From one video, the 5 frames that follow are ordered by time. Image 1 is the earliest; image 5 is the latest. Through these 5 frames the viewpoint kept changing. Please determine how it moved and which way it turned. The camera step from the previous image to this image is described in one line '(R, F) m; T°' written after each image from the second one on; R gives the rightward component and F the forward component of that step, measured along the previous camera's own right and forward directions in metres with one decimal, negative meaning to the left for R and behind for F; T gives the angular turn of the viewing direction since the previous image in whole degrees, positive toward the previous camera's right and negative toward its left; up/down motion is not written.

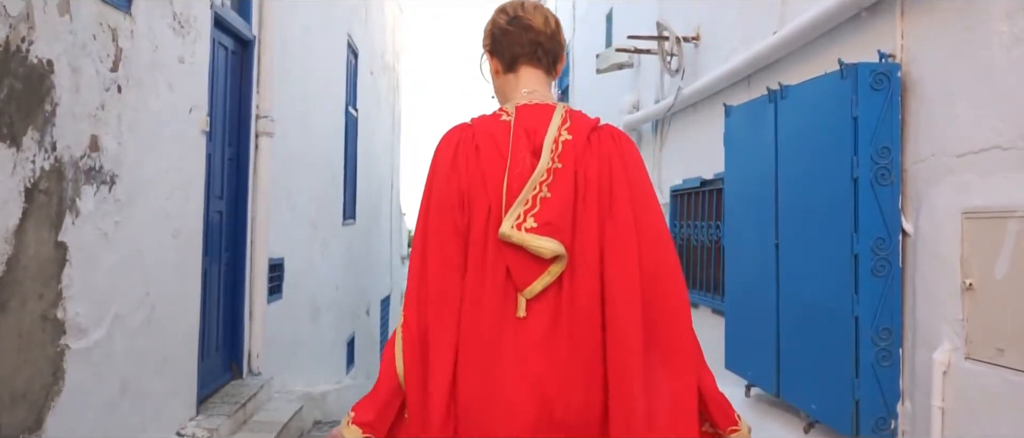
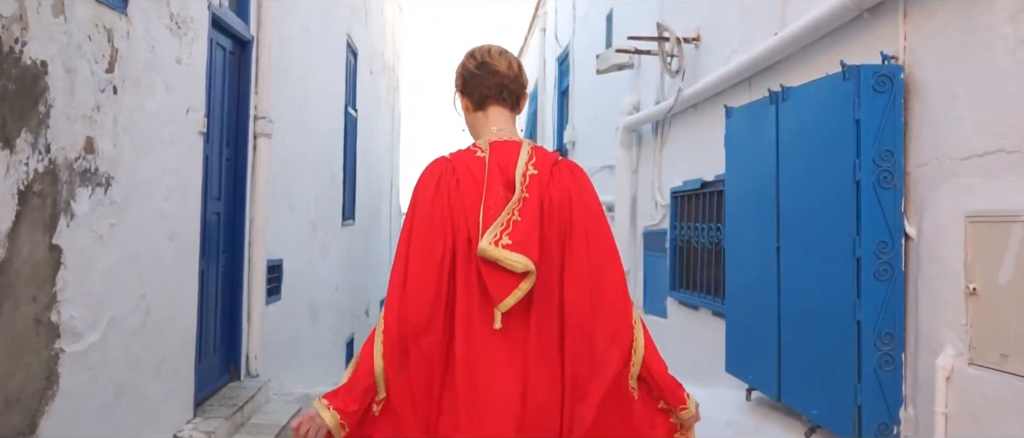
(0.0, 0.0) m; 0°
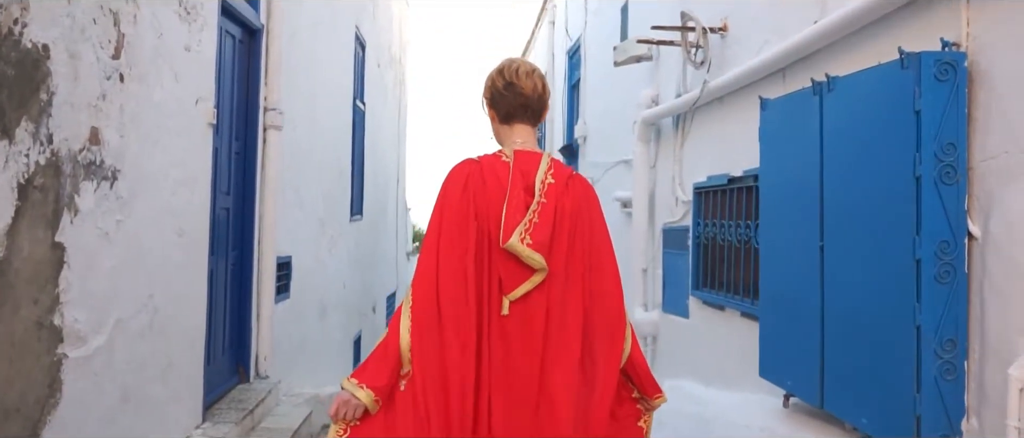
(-0.1, +0.2) m; 0°
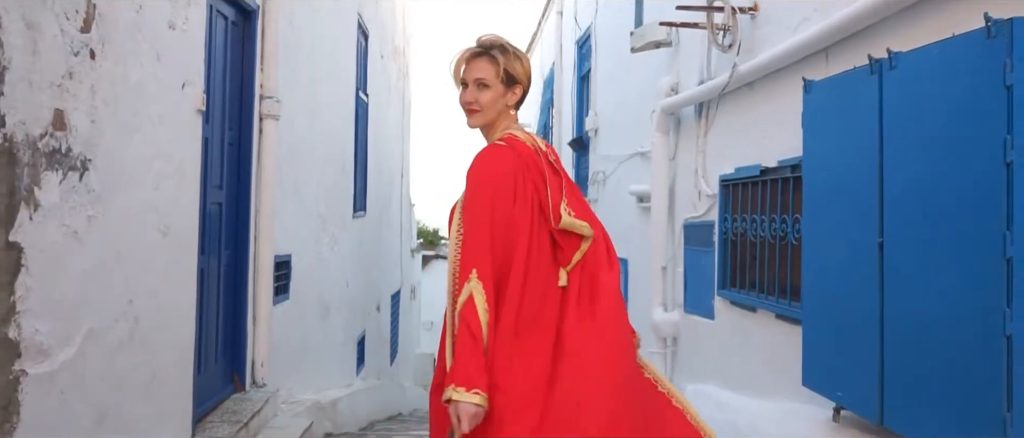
(-0.1, +0.3) m; 0°
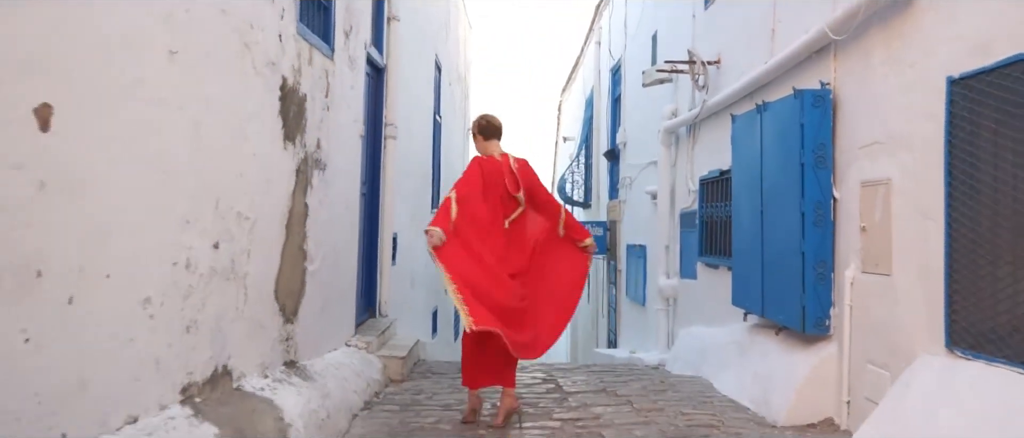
(+0.1, -2.0) m; -3°
